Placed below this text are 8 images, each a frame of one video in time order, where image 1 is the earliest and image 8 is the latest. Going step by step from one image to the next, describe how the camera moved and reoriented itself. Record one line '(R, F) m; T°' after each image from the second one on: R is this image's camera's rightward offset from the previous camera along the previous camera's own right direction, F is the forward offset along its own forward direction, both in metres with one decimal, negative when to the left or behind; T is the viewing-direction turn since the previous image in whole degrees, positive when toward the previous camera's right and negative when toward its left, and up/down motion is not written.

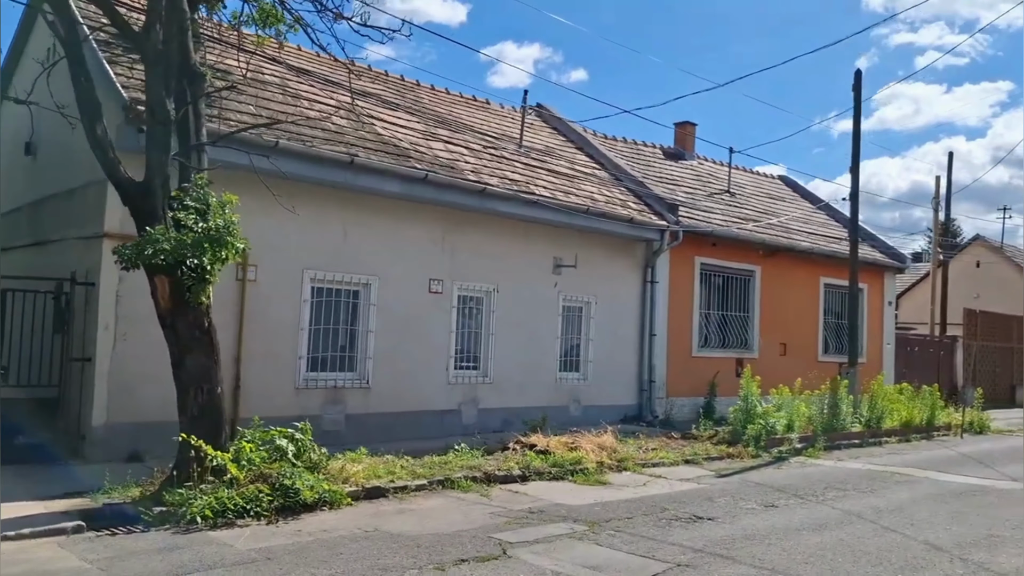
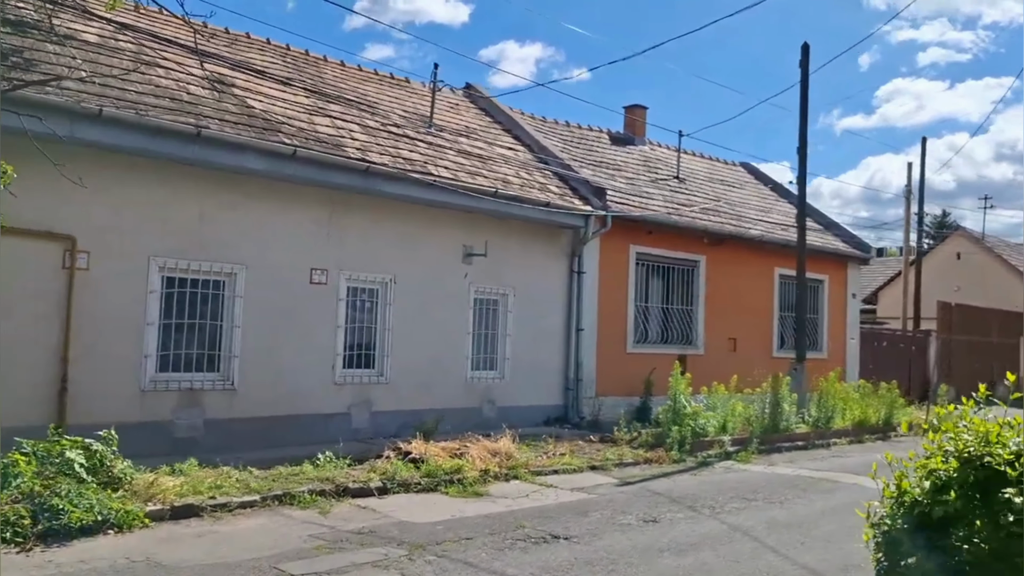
(+1.5, +1.2) m; 0°
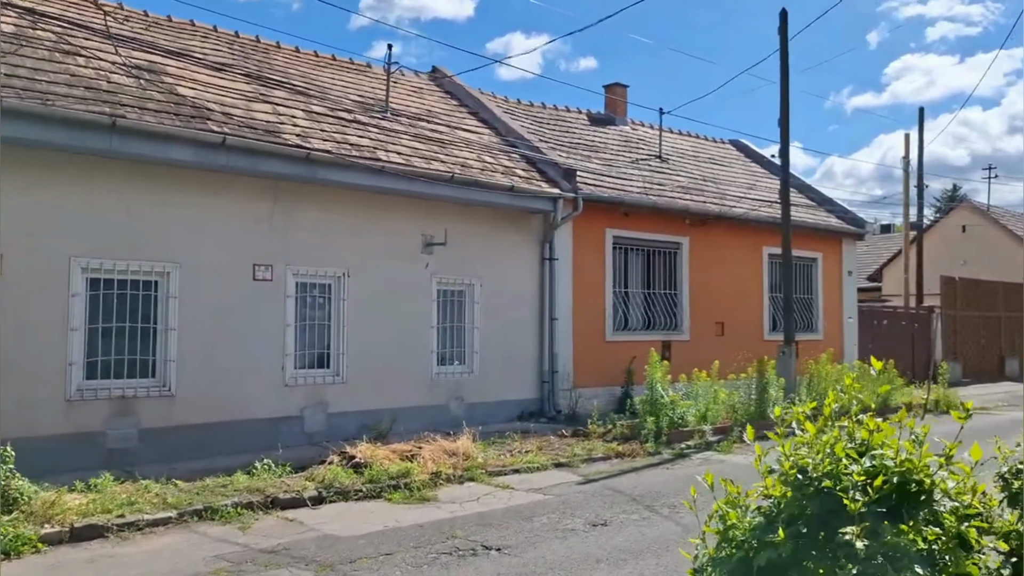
(+0.7, +0.7) m; -1°
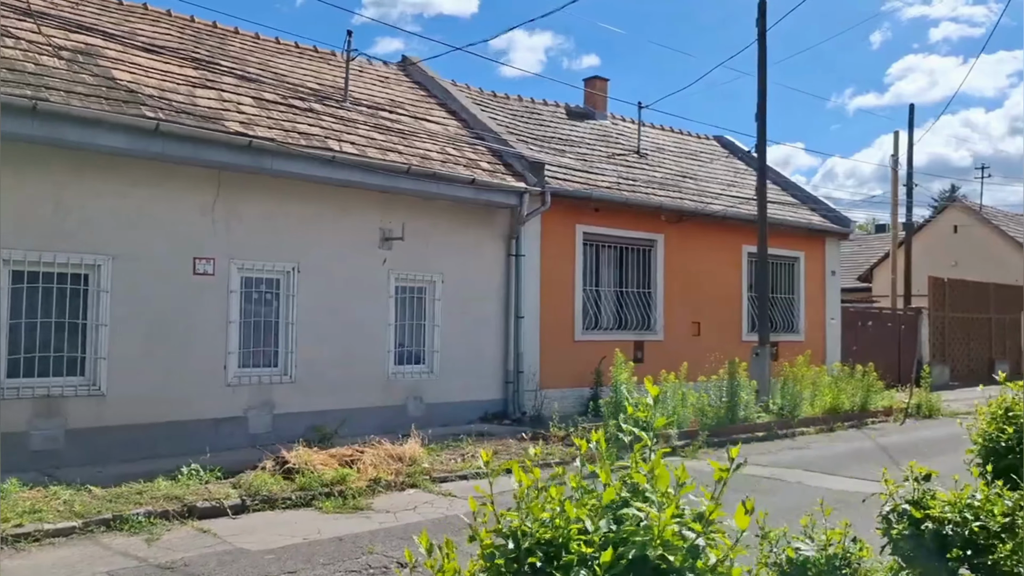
(+0.6, +0.5) m; 0°
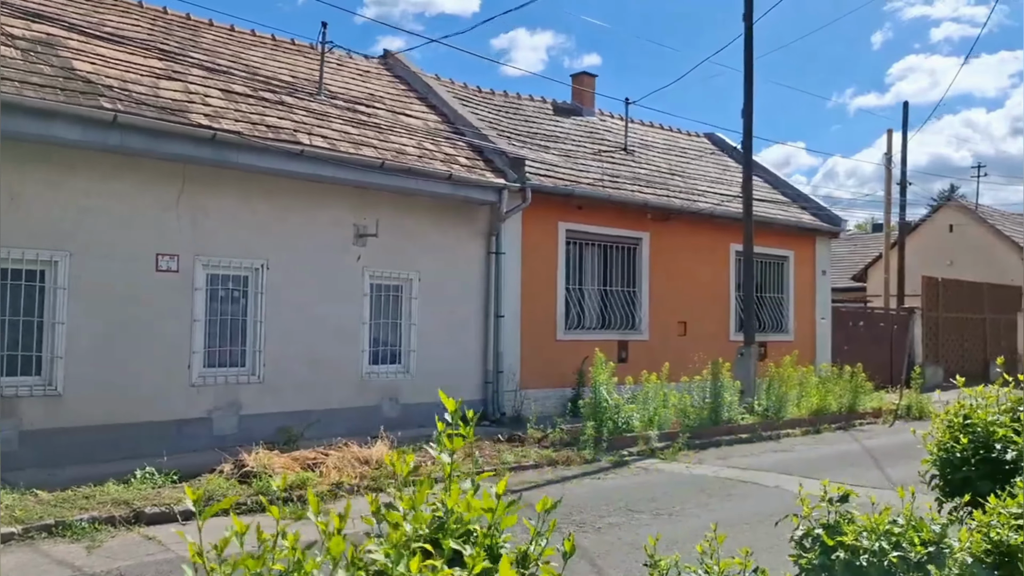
(+0.3, +0.3) m; 0°
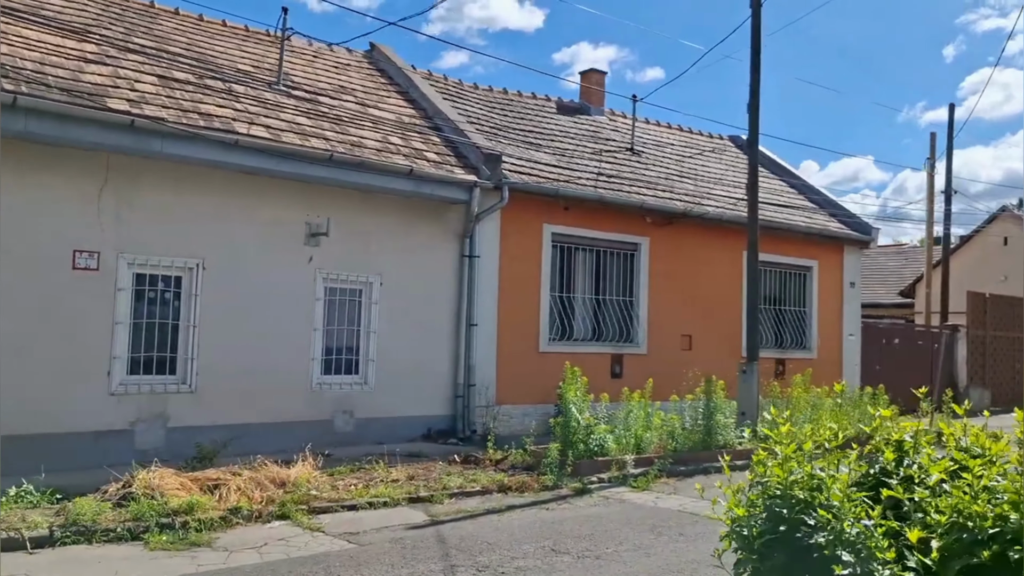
(+1.2, +1.1) m; -4°
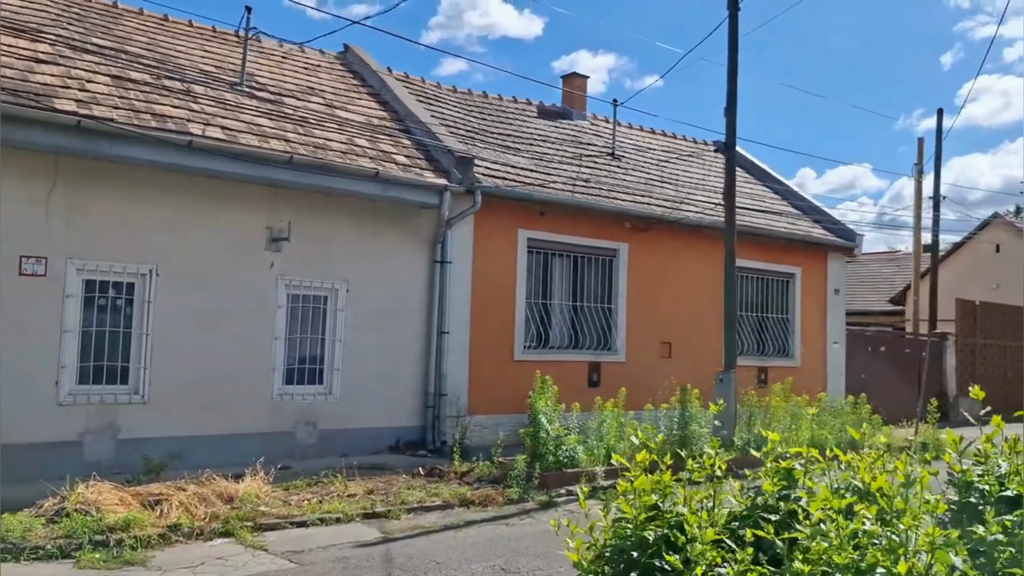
(+0.4, +0.3) m; 0°
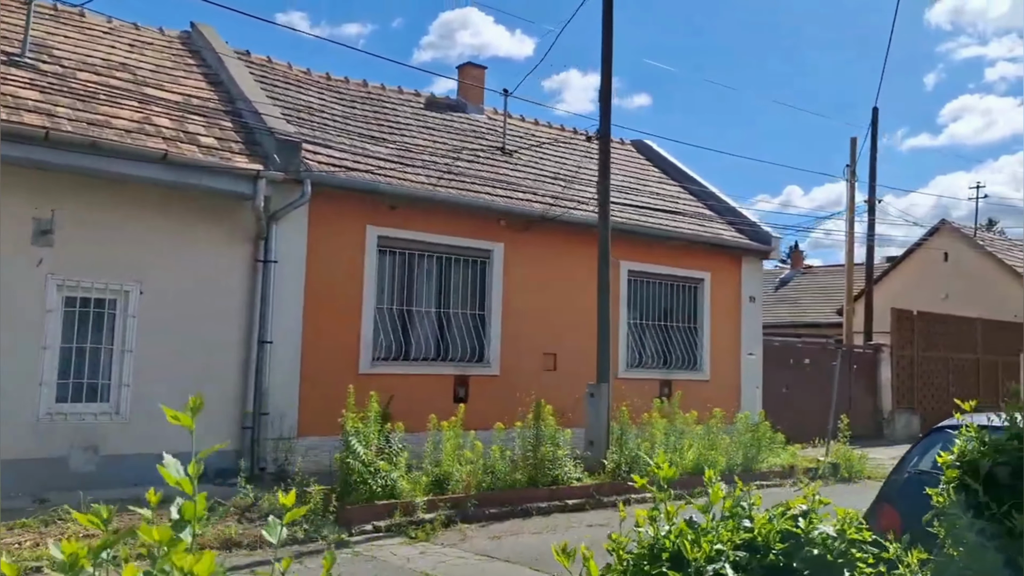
(+2.0, +1.4) m; +1°
